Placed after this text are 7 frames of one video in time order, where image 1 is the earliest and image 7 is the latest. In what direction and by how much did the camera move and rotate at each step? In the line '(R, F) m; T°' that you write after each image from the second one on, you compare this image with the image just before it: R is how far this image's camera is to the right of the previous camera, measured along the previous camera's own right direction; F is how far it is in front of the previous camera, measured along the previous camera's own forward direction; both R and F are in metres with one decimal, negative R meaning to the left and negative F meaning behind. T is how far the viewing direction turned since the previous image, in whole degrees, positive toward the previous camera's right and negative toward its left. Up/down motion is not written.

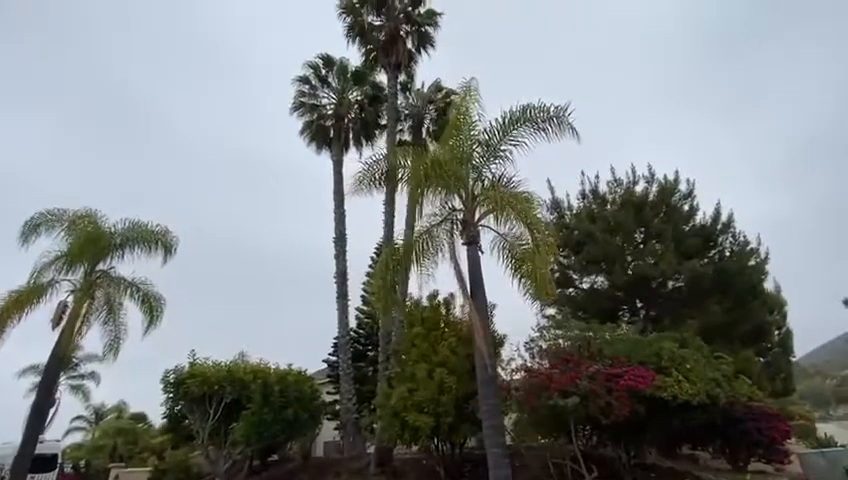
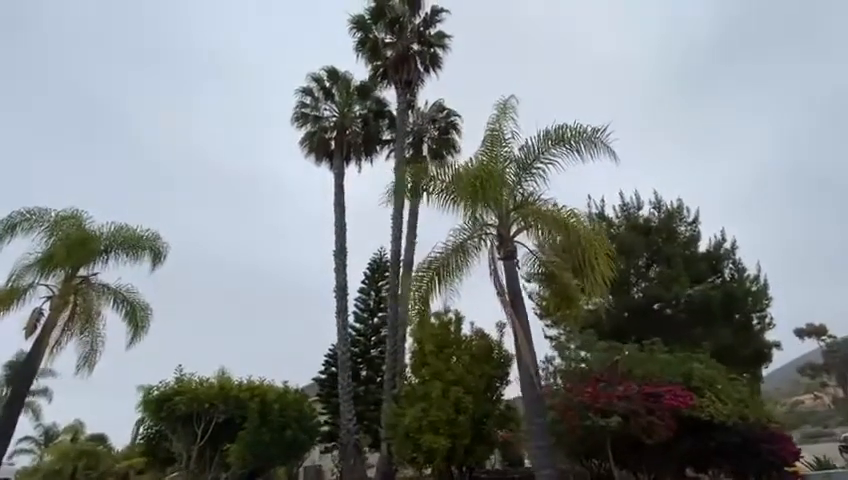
(-1.9, +0.3) m; +4°
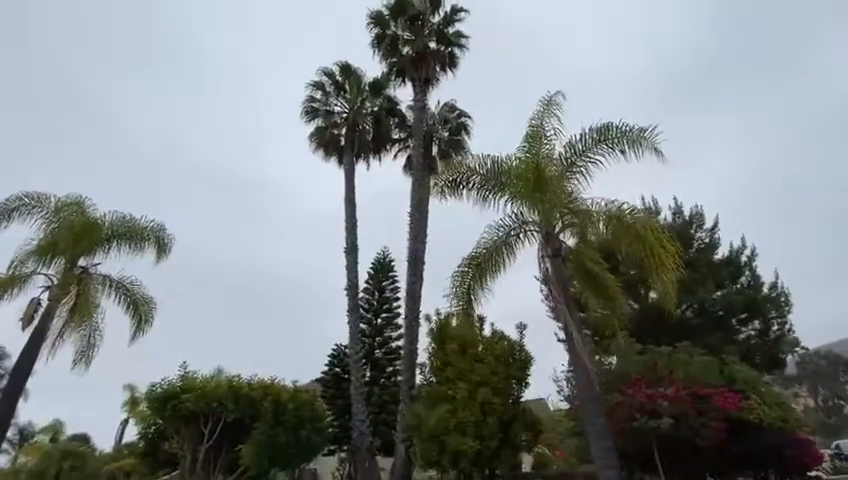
(-1.7, +0.3) m; +2°
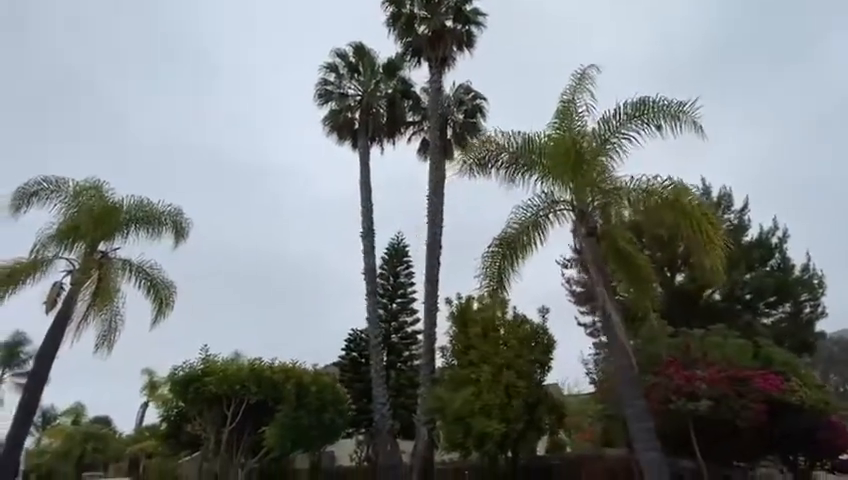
(-0.6, +0.3) m; -1°
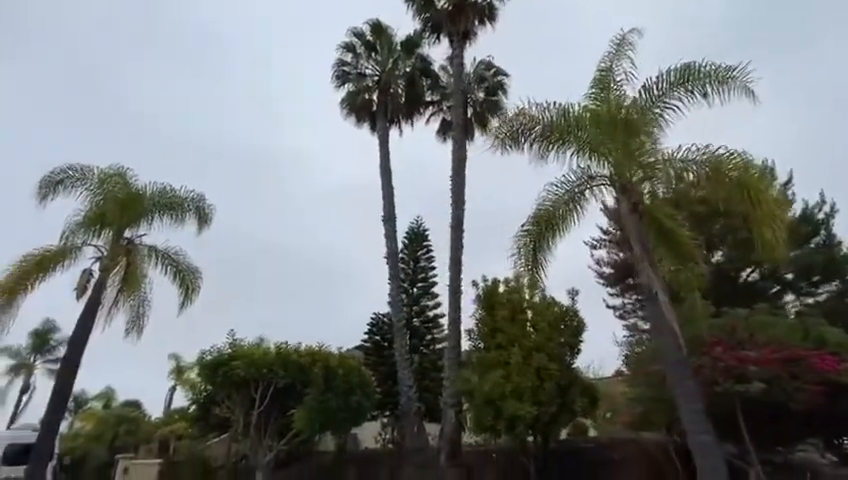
(-0.5, +0.4) m; -2°
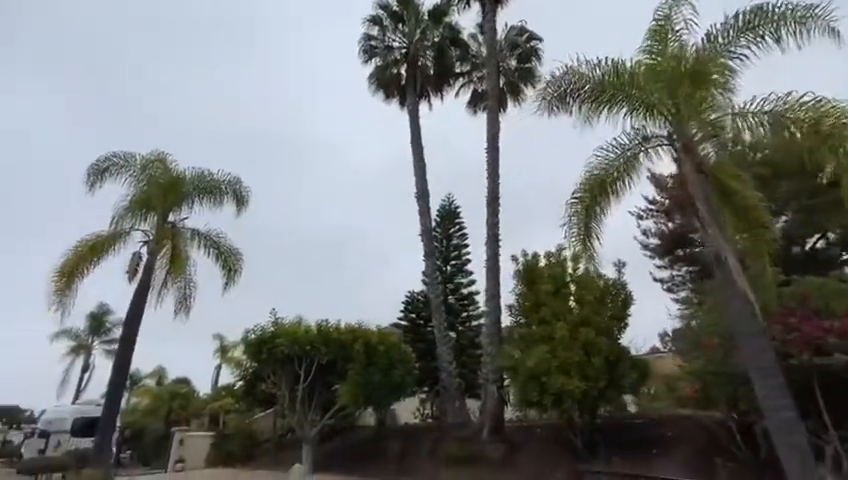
(-0.5, +0.3) m; -4°
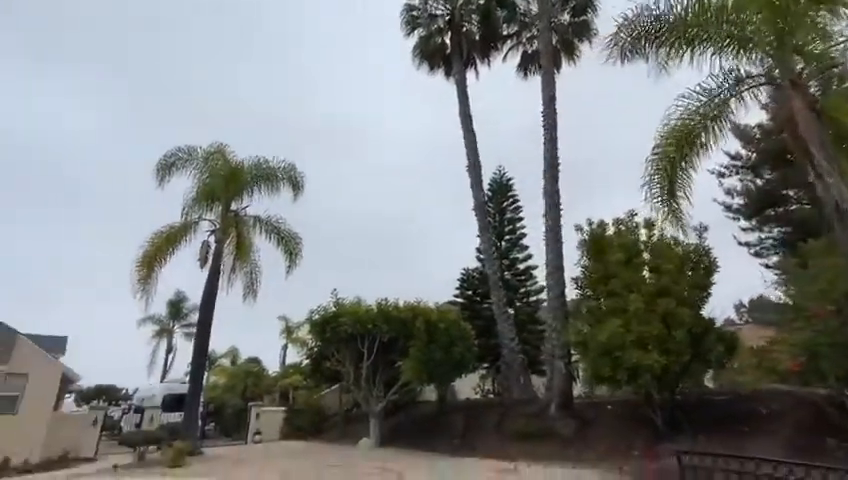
(-0.4, +0.4) m; -7°
